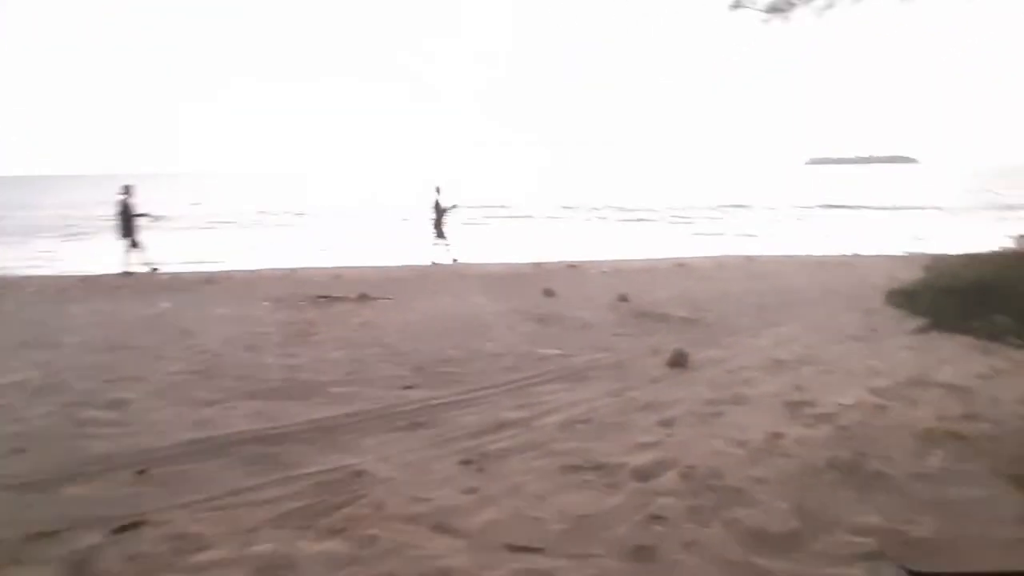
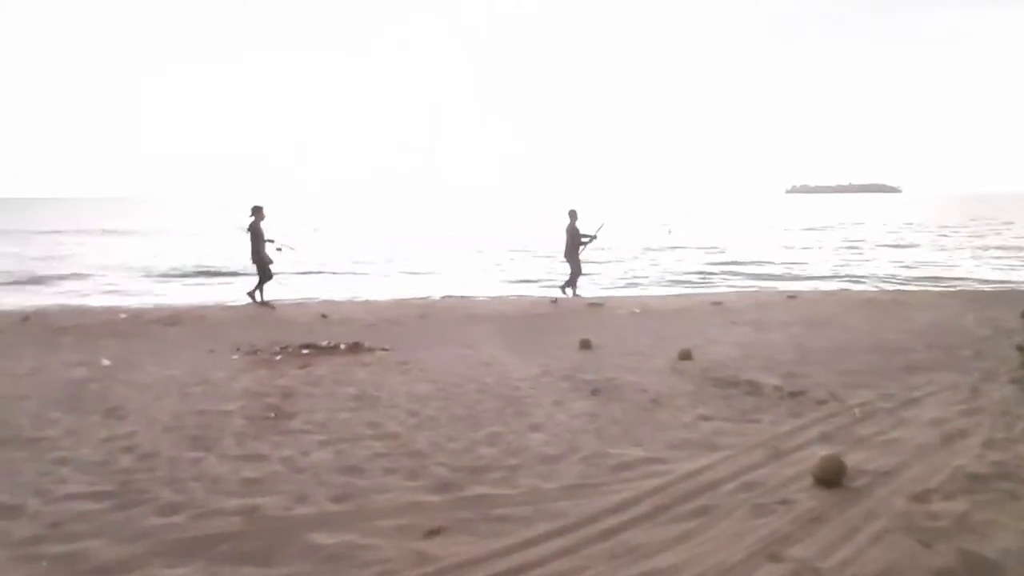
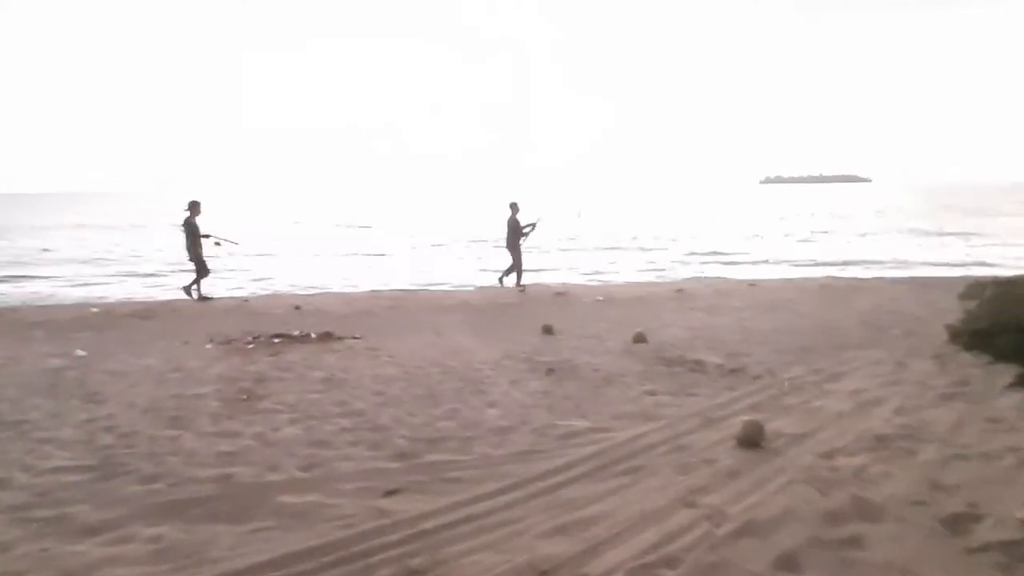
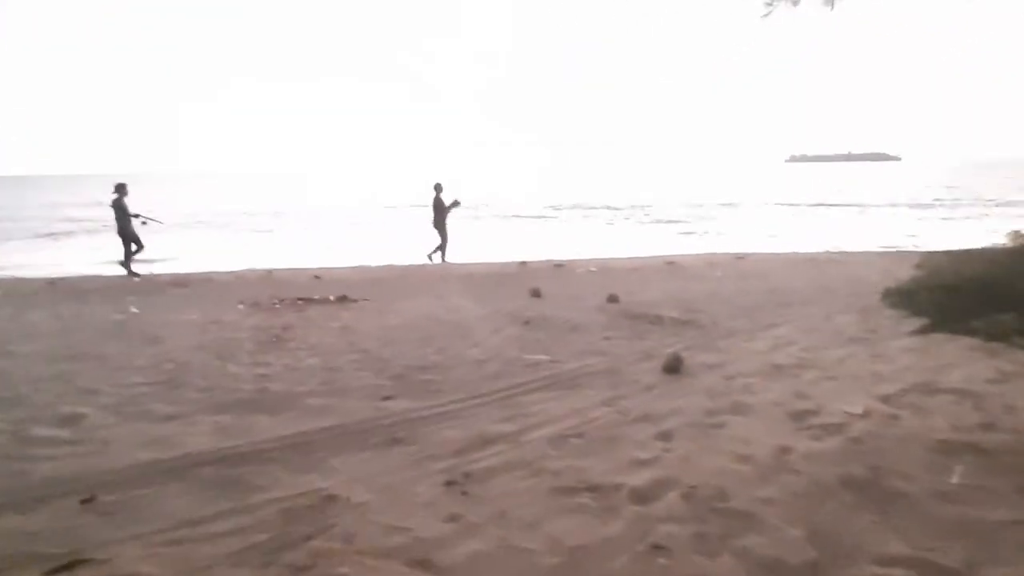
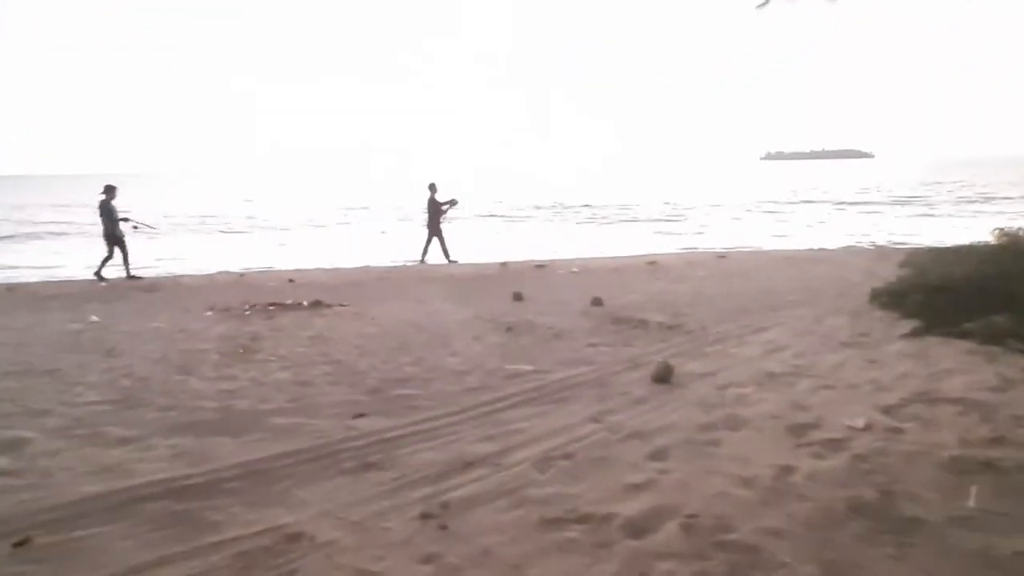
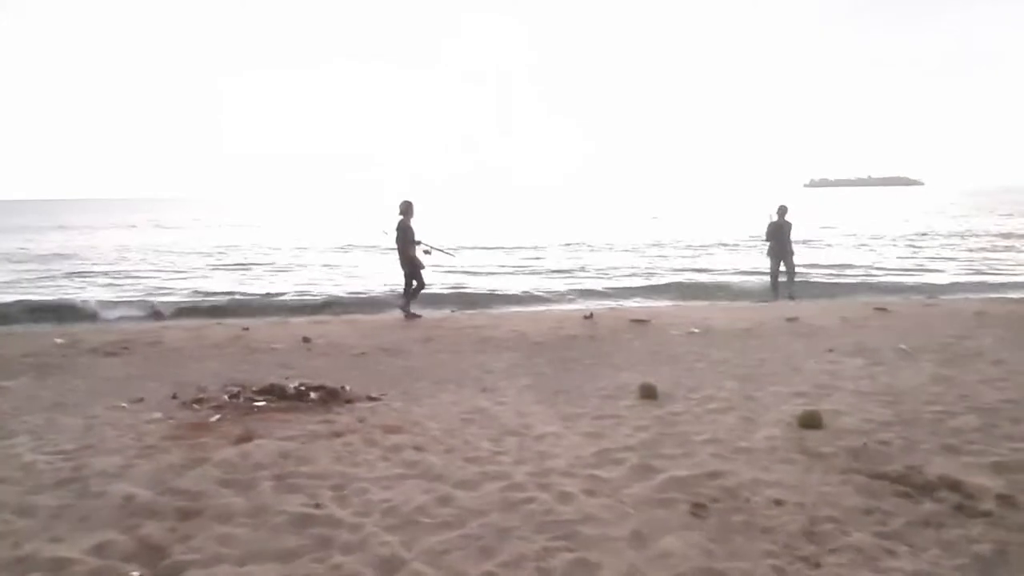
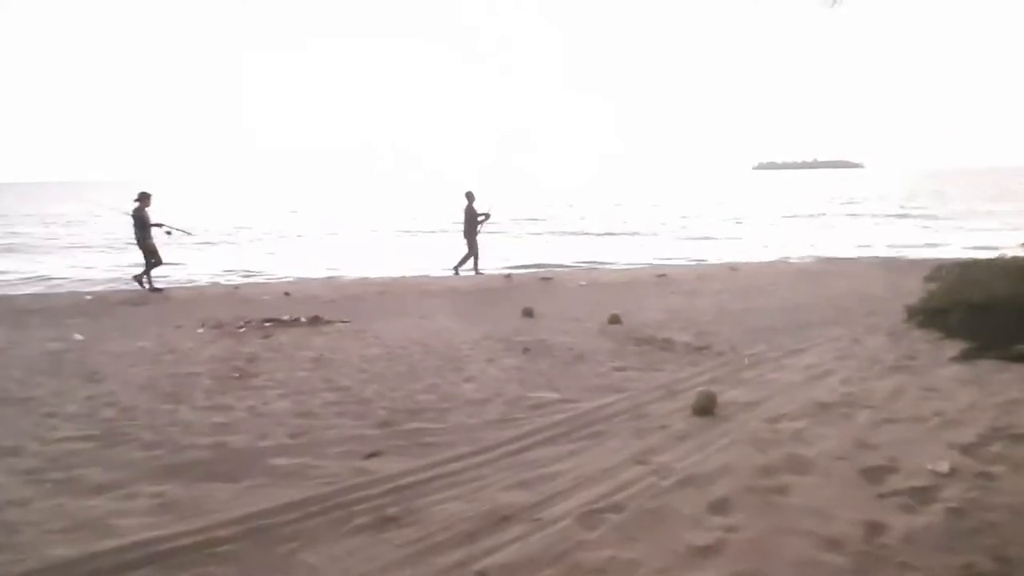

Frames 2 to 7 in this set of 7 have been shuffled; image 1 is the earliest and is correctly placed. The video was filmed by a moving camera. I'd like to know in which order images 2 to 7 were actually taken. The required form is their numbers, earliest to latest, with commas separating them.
4, 5, 7, 3, 2, 6
